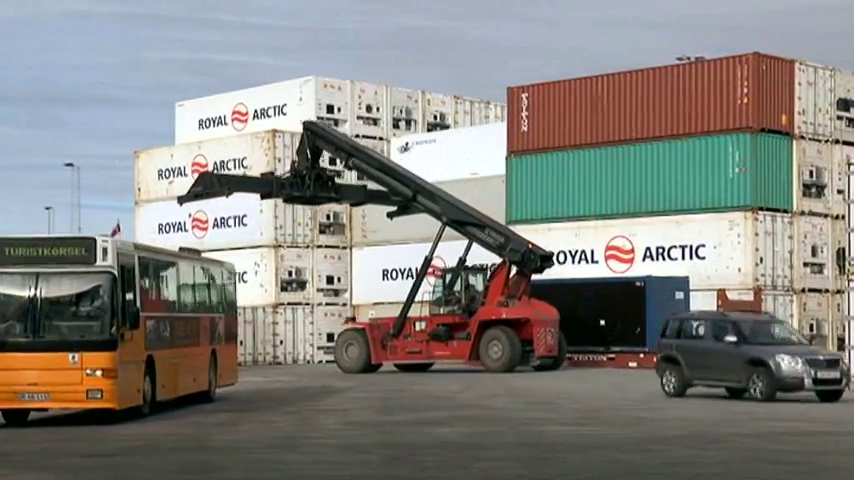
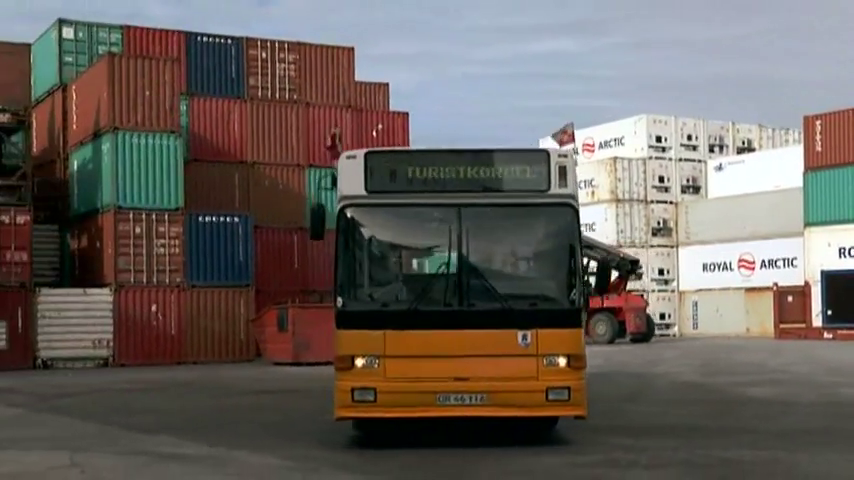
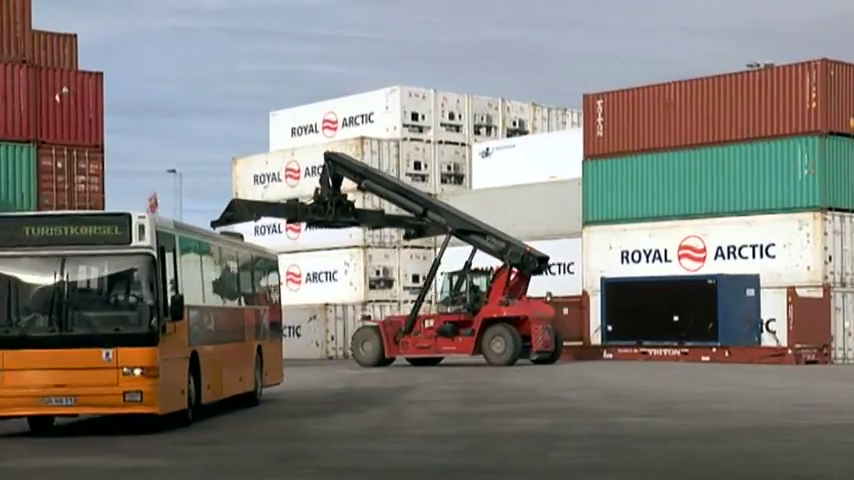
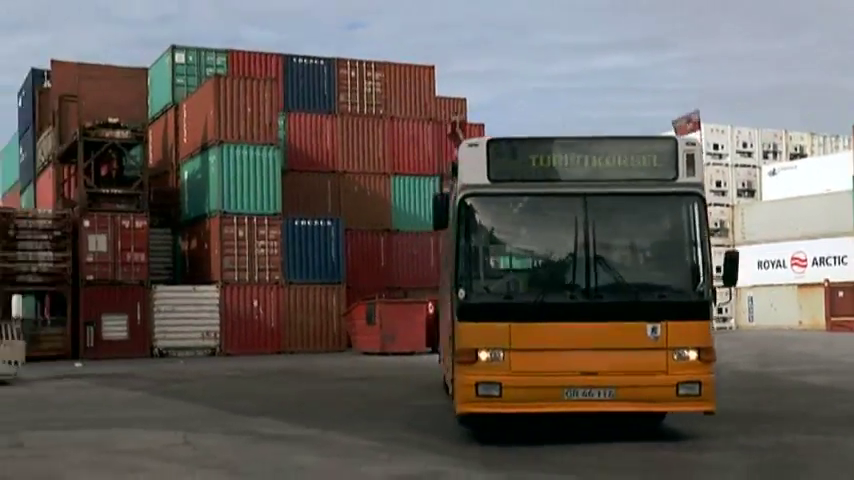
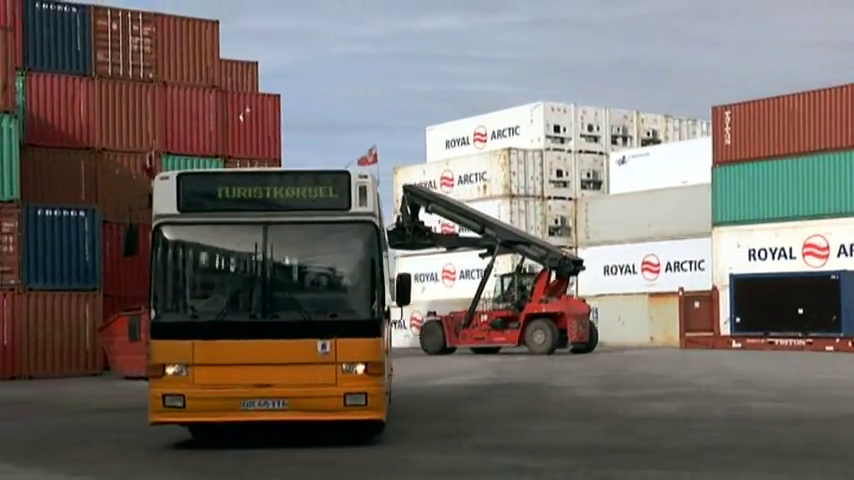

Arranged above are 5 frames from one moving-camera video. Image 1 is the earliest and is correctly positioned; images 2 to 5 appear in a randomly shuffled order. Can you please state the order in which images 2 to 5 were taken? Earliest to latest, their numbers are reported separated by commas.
3, 5, 2, 4
